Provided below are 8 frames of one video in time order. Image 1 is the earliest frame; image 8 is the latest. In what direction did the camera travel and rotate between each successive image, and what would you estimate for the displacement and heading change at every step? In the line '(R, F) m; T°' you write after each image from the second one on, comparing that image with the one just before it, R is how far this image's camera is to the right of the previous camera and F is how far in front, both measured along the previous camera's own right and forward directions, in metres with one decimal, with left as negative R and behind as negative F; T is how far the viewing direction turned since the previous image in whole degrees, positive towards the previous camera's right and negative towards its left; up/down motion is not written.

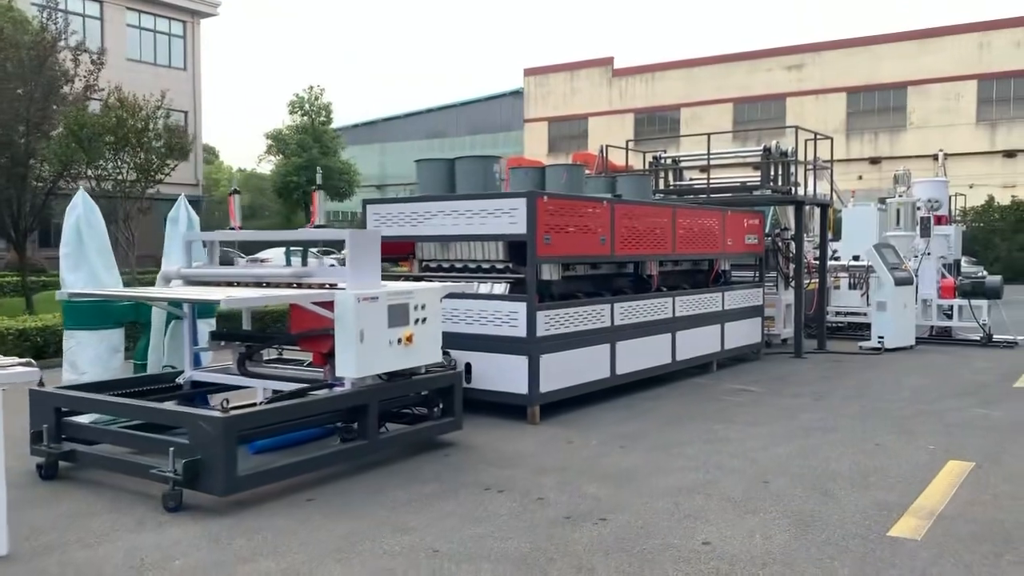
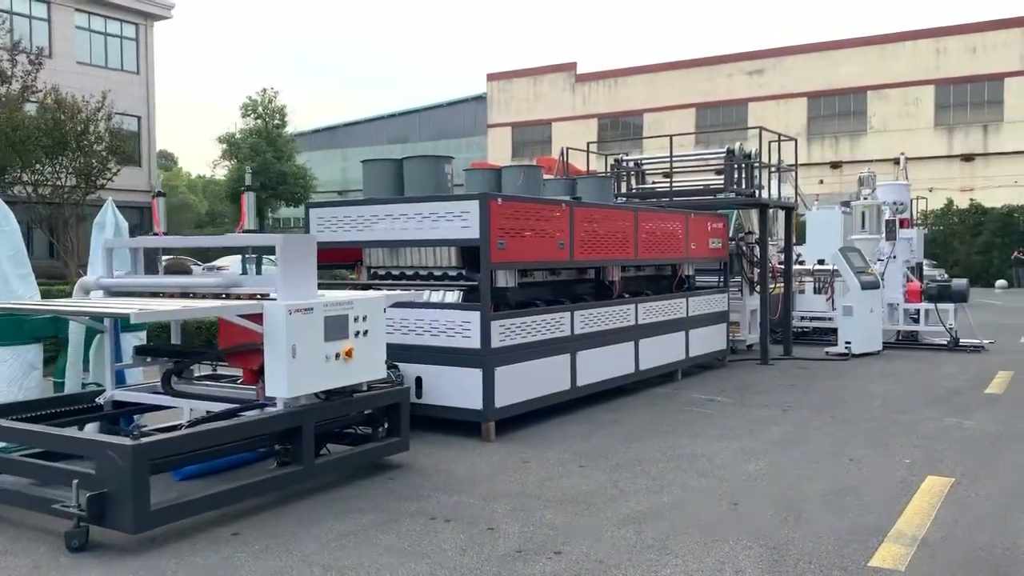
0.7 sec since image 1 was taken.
(+0.1, +0.5) m; +2°
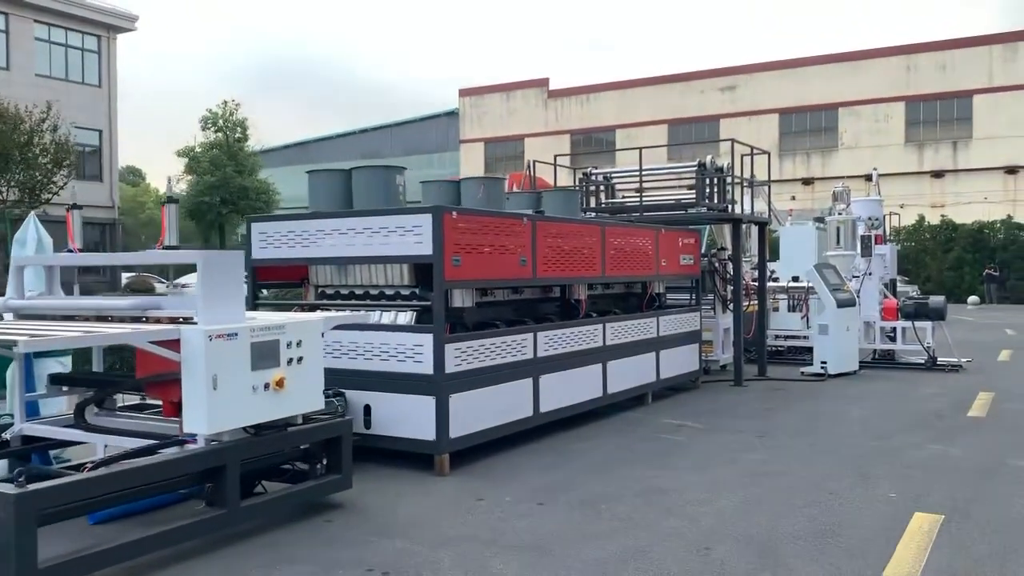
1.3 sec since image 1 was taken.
(+0.2, +0.5) m; +2°
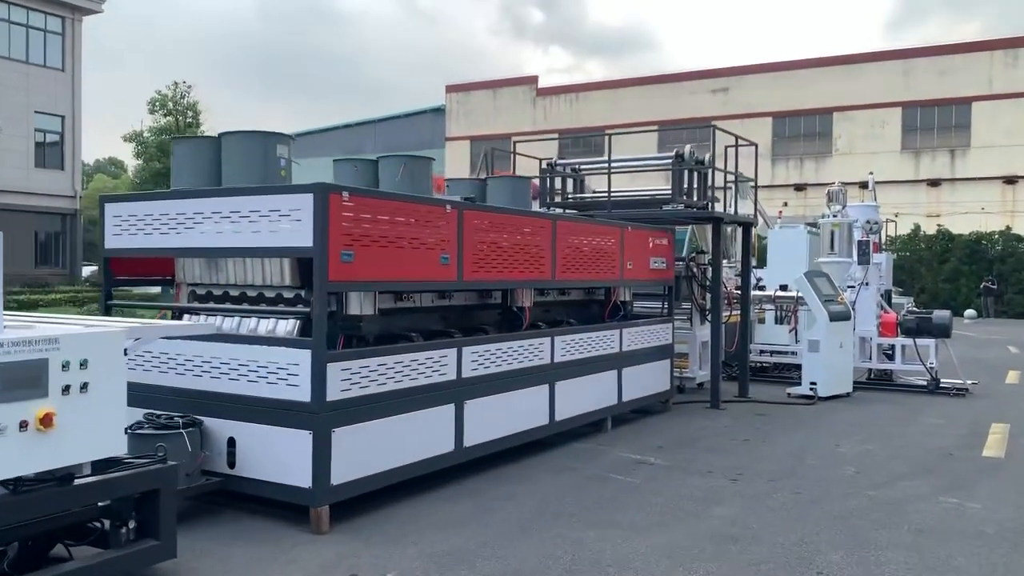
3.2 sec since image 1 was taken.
(+0.5, +1.6) m; +1°
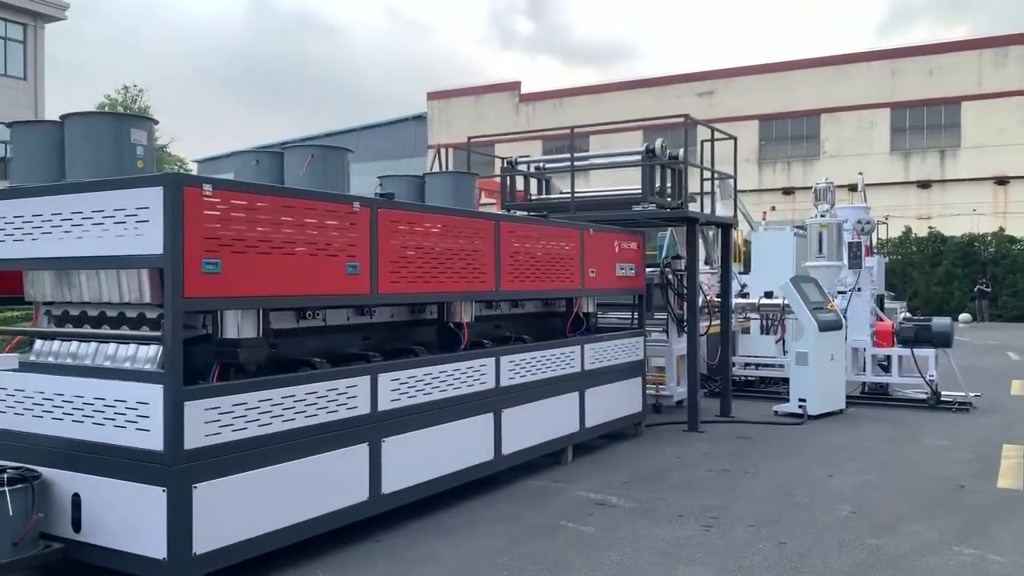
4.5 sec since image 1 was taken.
(+0.4, +1.1) m; +1°
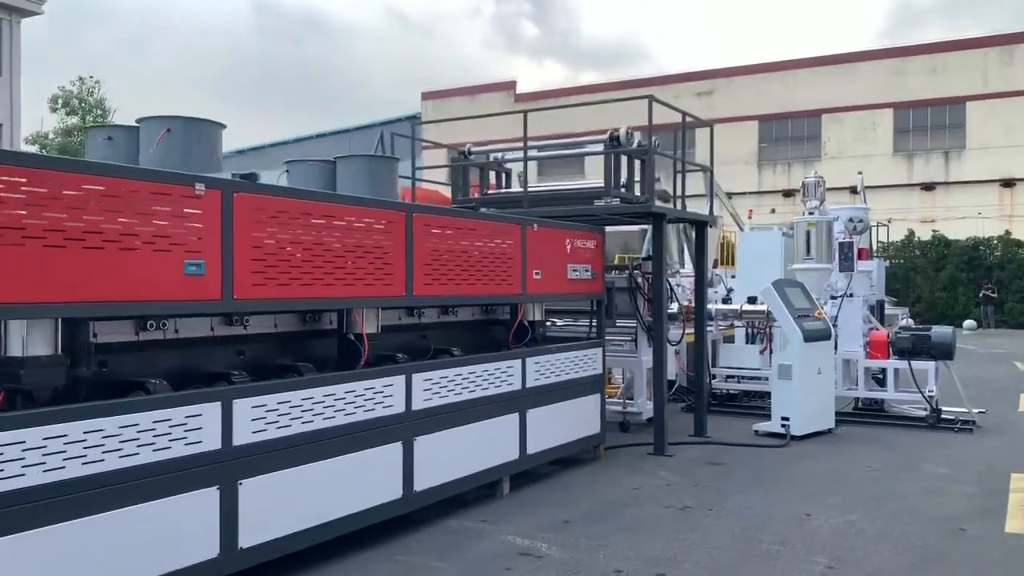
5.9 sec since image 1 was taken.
(+0.6, +1.1) m; 0°
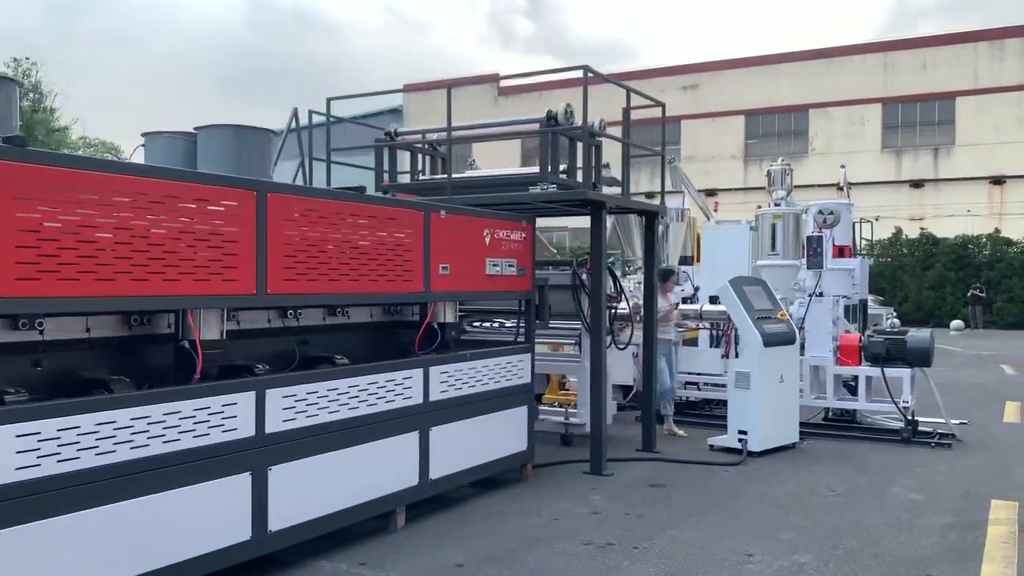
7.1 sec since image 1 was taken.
(+0.6, +1.0) m; 0°
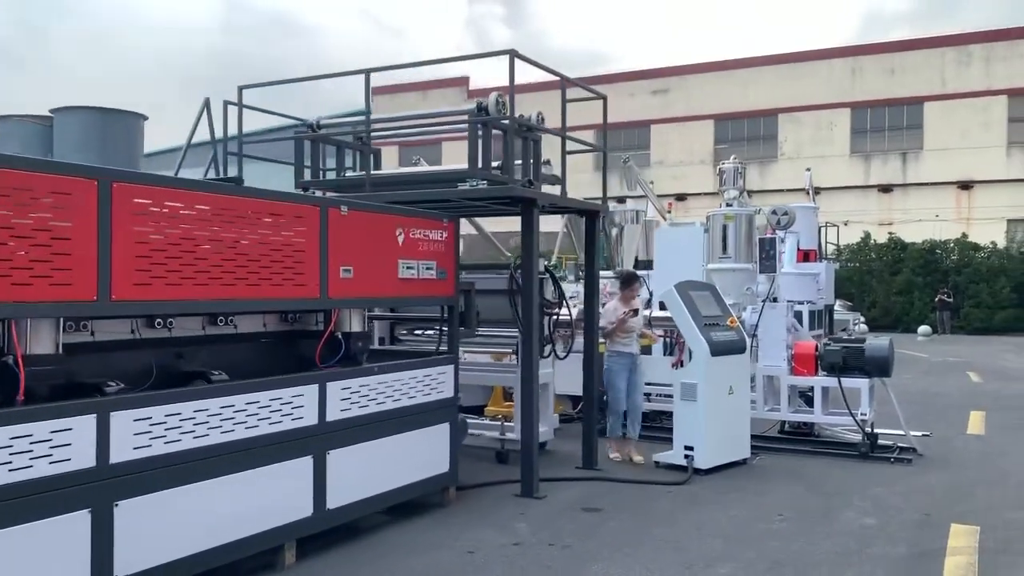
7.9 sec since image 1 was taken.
(+0.4, +0.6) m; +2°
